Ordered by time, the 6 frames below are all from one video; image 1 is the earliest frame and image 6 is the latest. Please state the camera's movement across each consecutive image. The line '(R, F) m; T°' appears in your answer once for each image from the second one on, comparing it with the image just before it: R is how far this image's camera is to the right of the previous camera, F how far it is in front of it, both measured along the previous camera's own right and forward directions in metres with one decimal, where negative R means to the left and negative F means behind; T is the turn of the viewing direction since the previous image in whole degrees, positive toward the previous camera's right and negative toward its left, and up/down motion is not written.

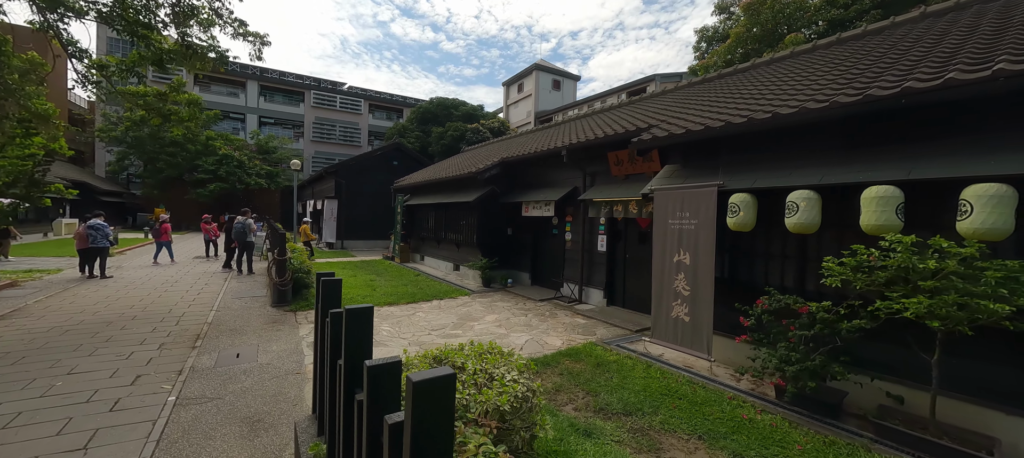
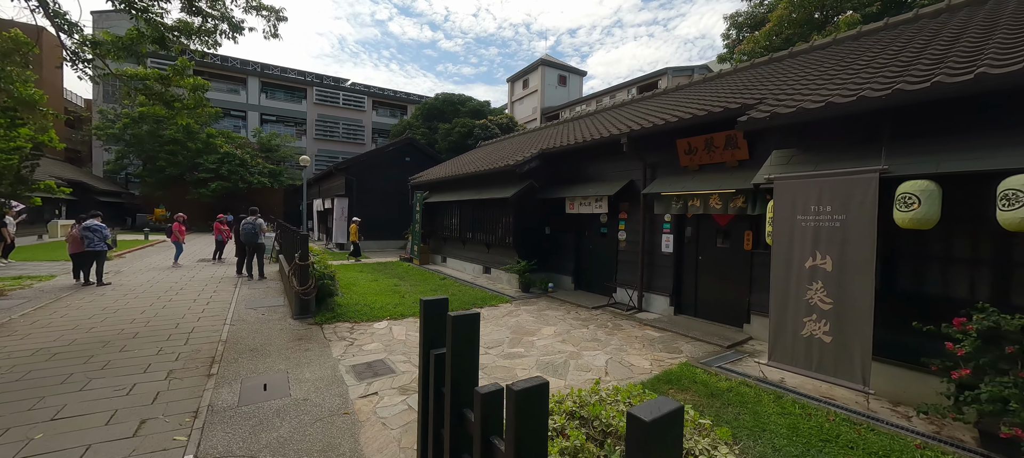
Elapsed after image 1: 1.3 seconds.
(-0.9, +0.9) m; 0°
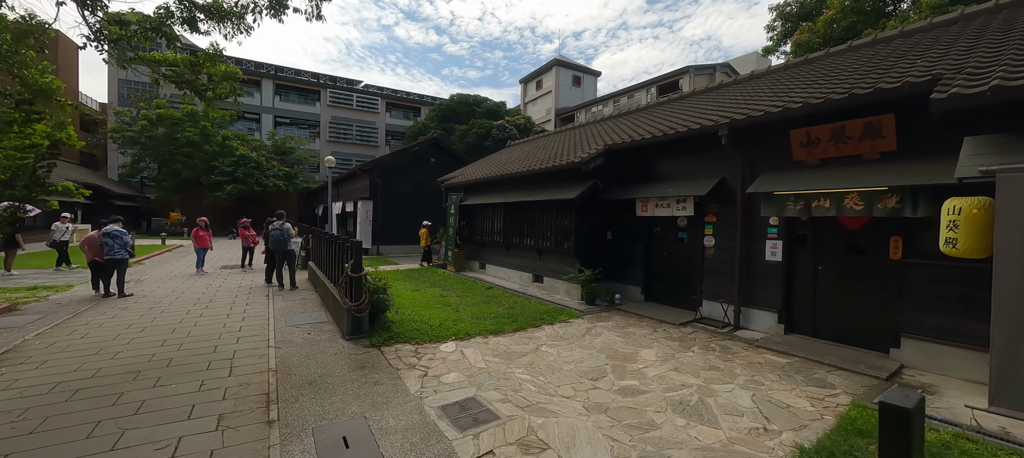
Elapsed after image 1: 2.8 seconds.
(-1.1, +0.8) m; -1°
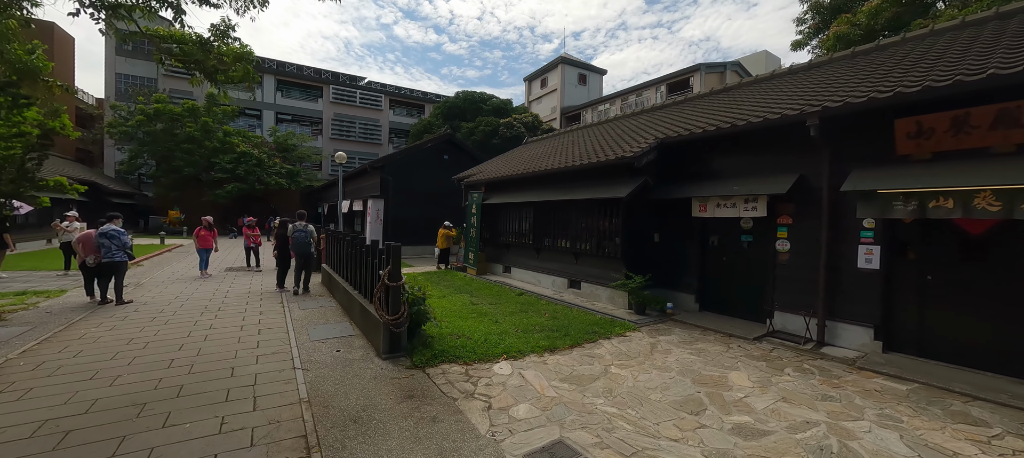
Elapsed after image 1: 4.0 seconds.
(-0.8, +0.7) m; 0°
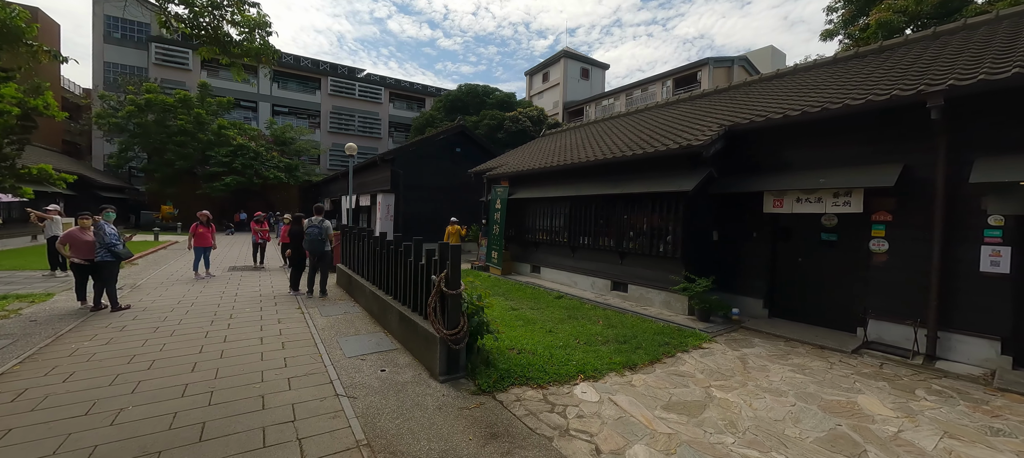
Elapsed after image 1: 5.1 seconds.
(-0.9, +0.7) m; +1°
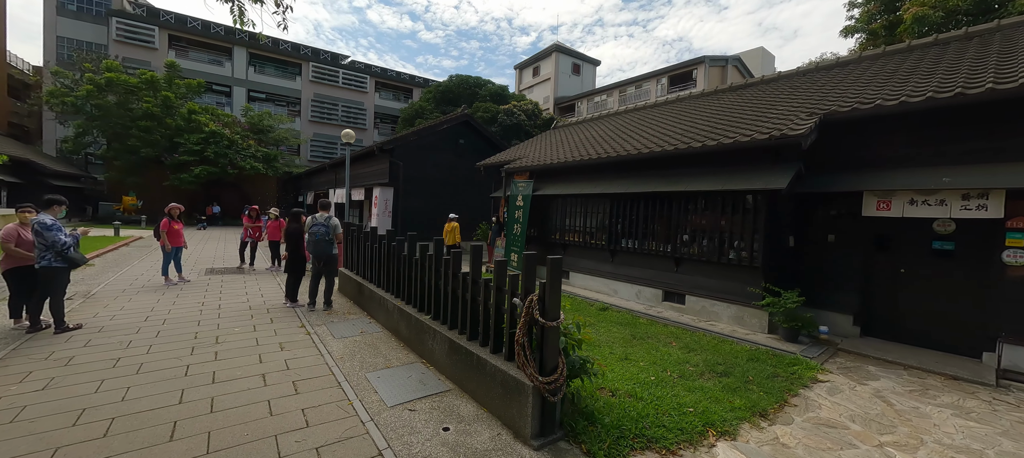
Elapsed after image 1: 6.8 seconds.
(-1.0, +1.1) m; +3°
